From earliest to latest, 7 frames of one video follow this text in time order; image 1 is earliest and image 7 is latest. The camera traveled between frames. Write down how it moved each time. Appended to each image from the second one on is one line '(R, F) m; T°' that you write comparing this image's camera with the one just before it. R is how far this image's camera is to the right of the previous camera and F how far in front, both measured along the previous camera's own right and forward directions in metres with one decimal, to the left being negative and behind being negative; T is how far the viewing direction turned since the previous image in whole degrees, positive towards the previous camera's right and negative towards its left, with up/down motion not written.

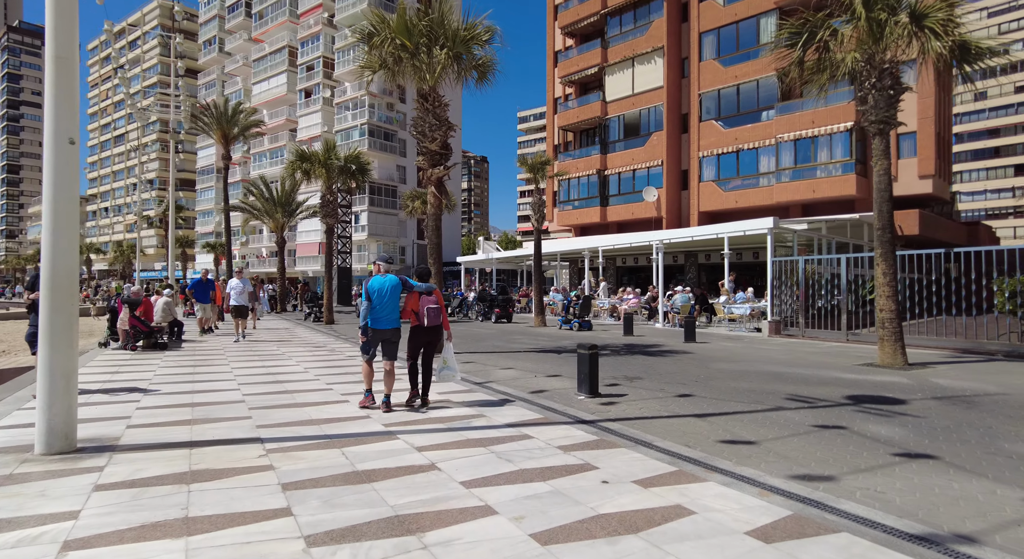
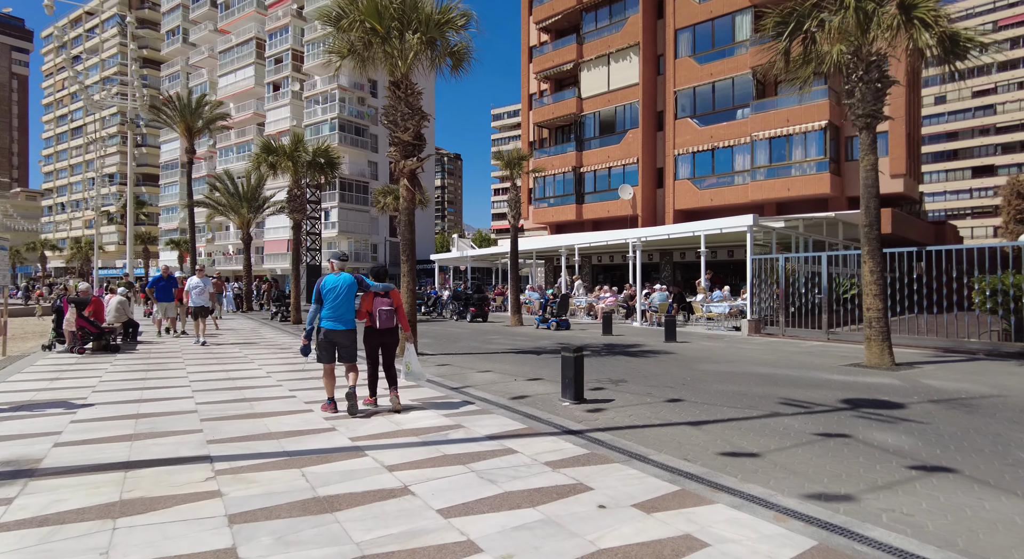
(-0.1, +0.5) m; +3°
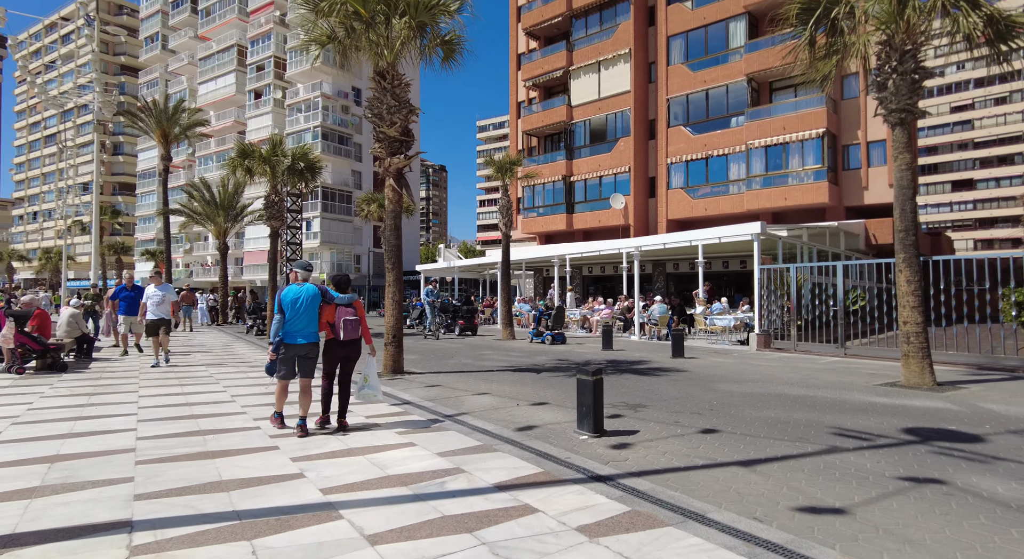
(-0.2, +1.1) m; +2°
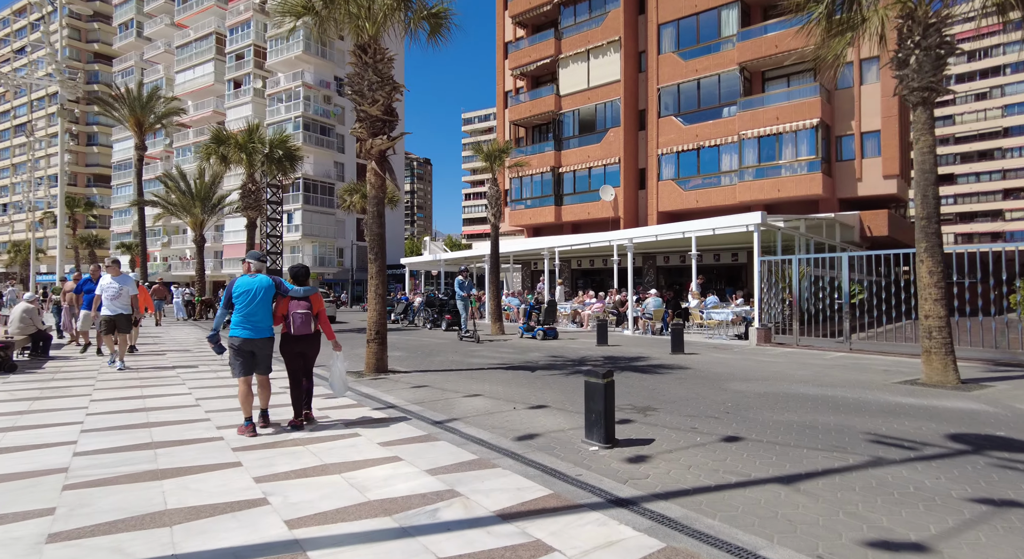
(-0.1, +0.8) m; +1°
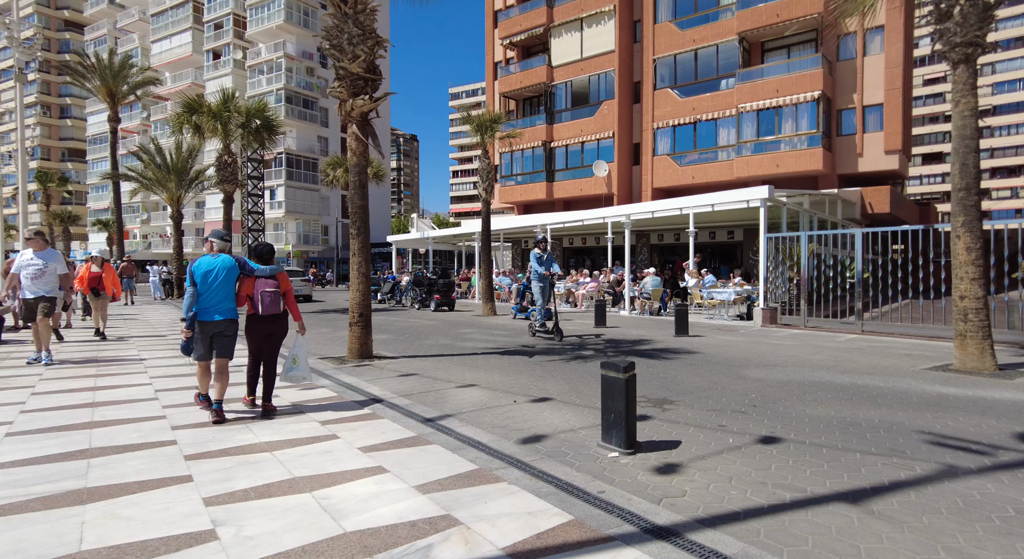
(-0.1, +0.8) m; +1°
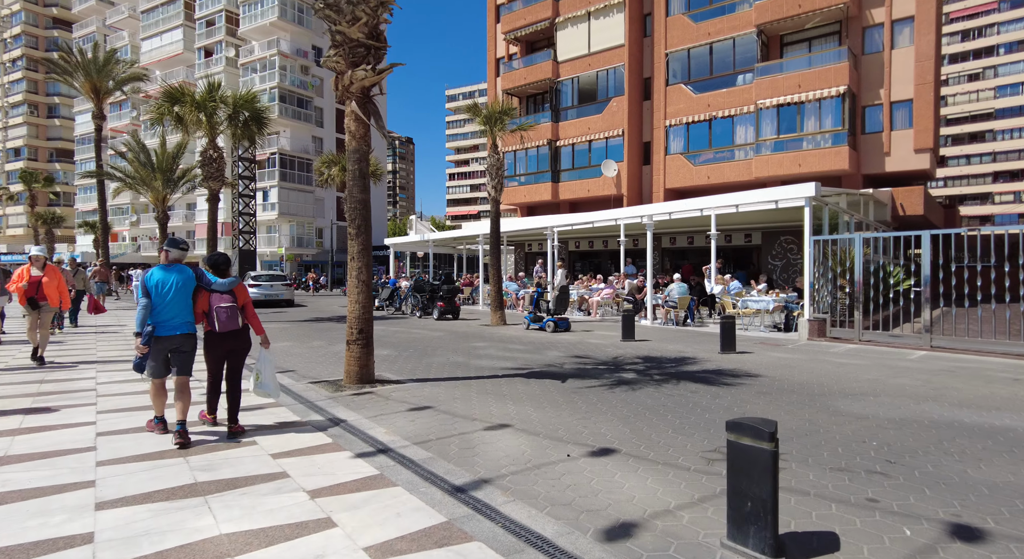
(-0.5, +1.5) m; 0°
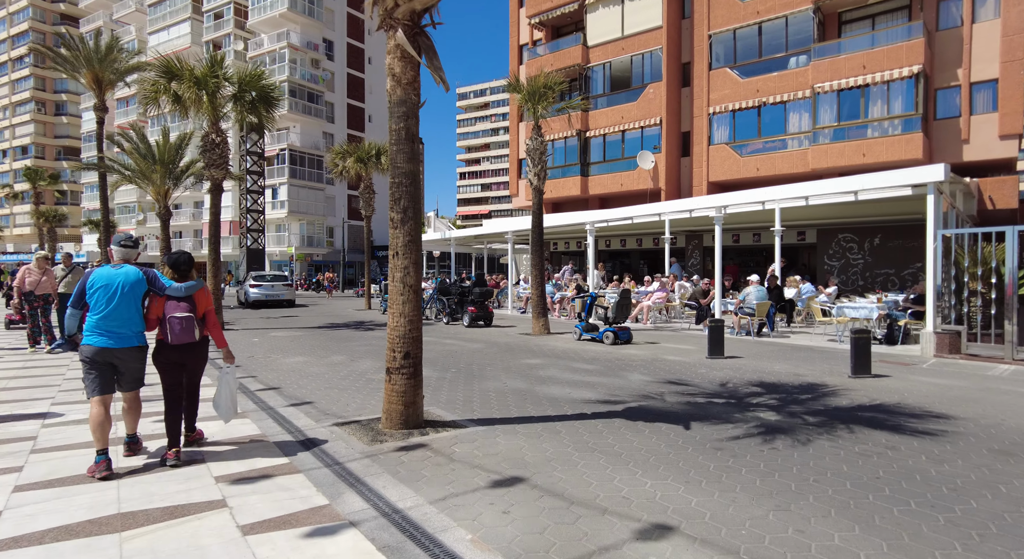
(-0.9, +2.2) m; -1°
